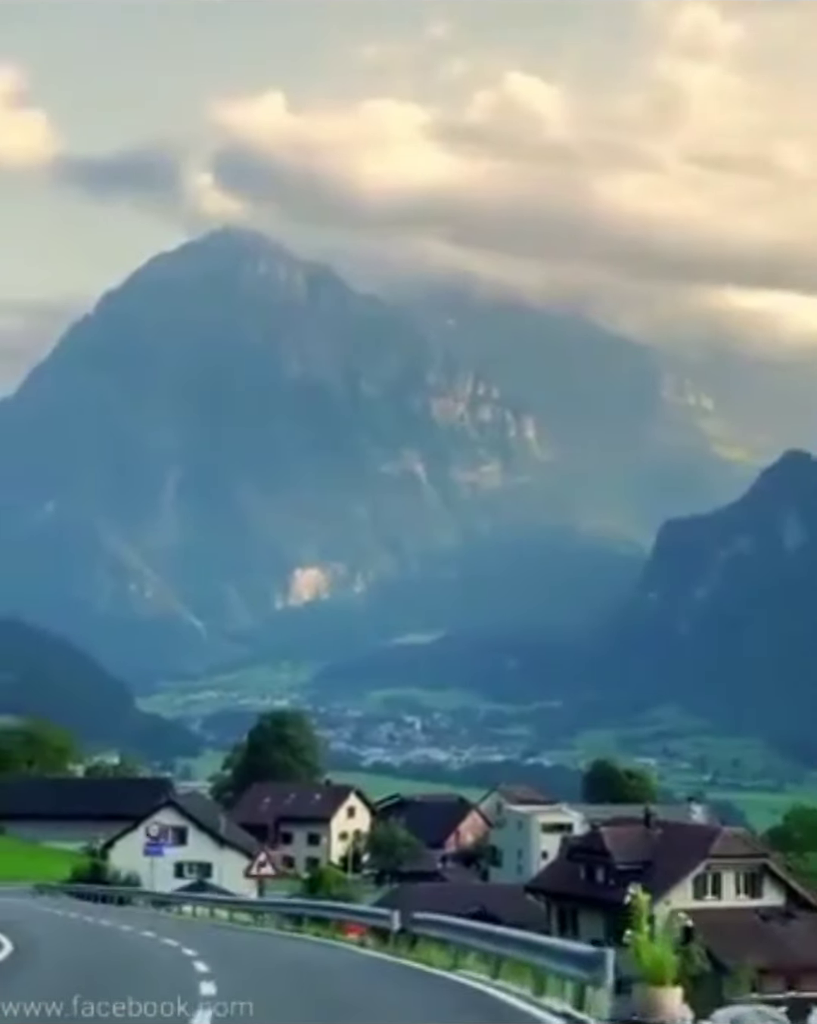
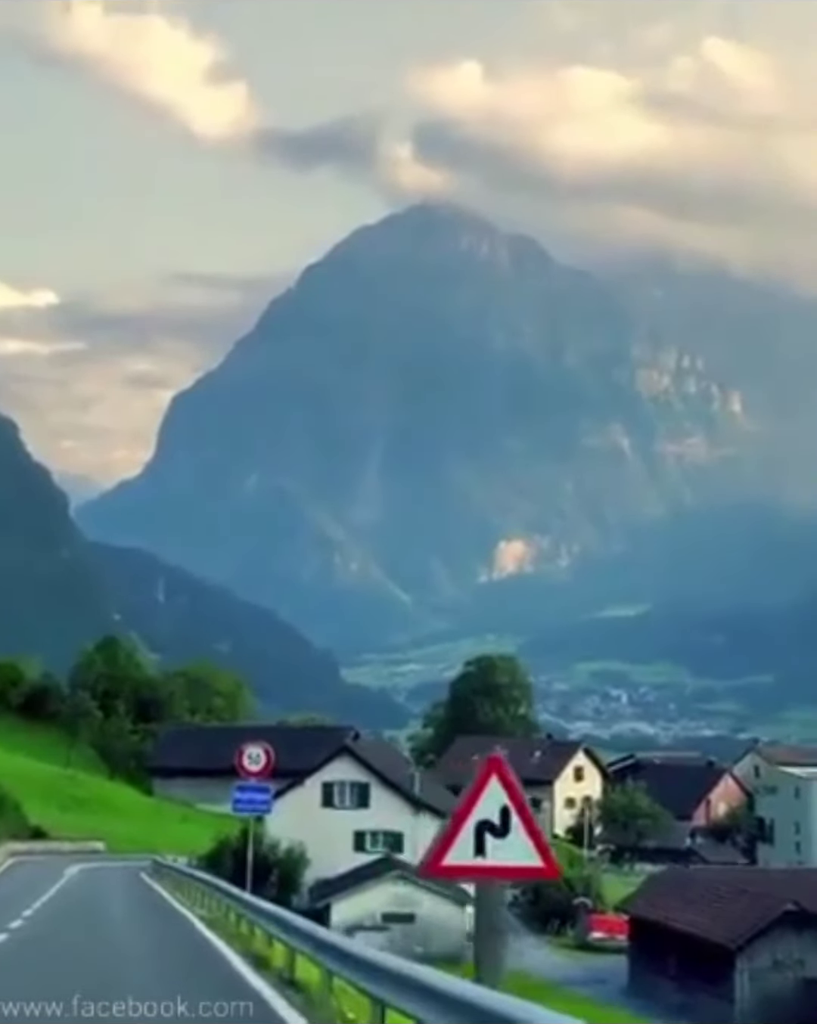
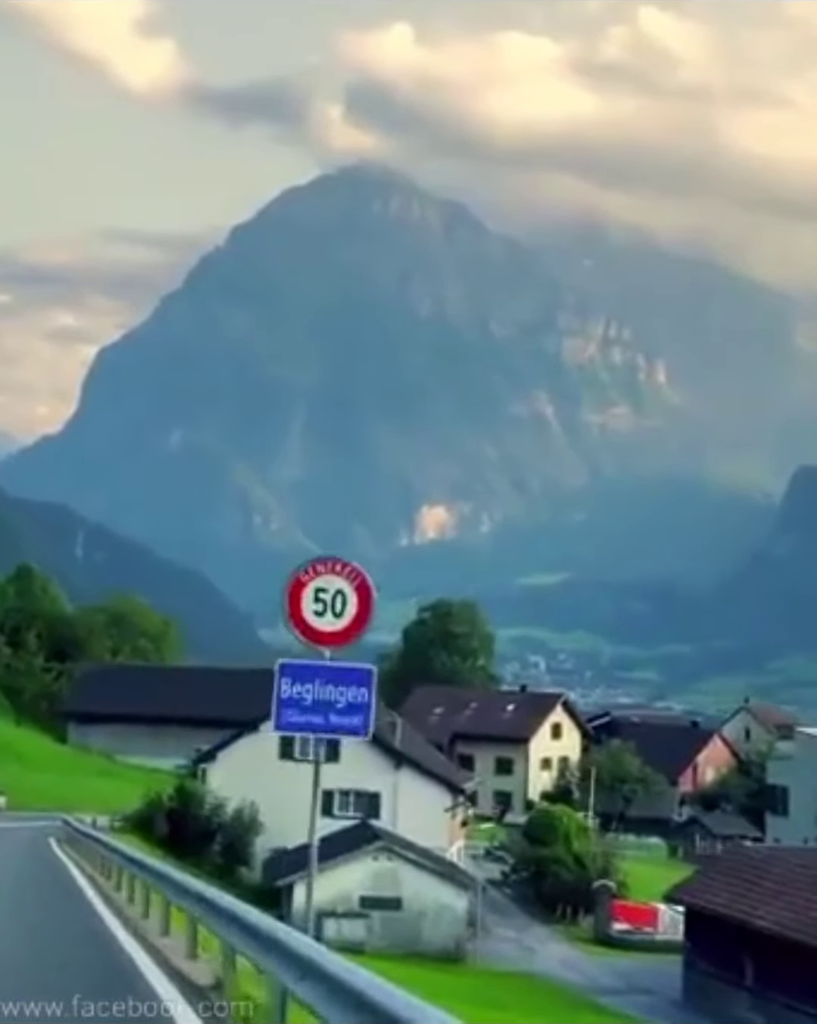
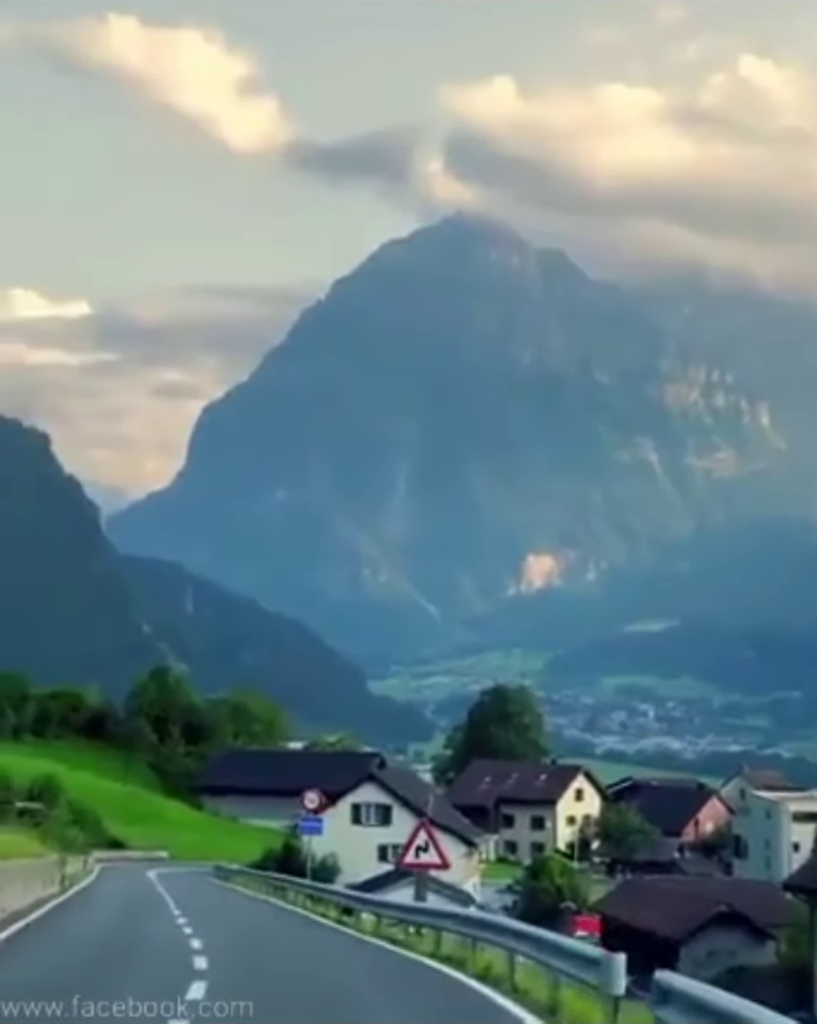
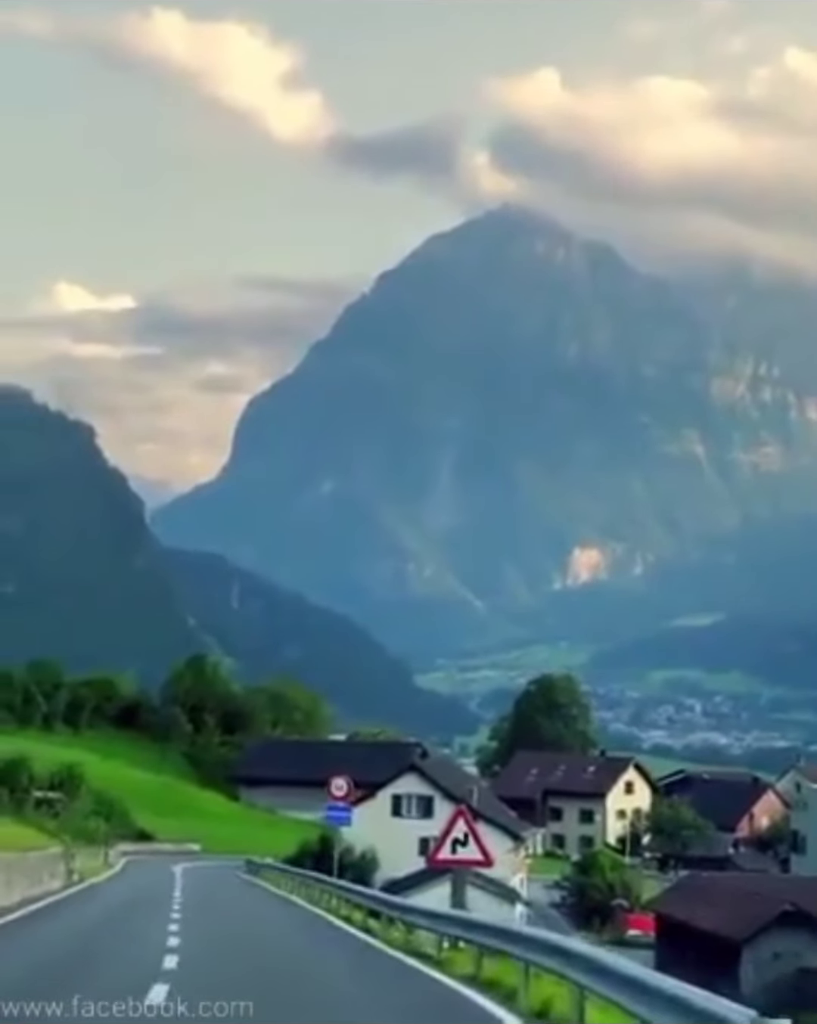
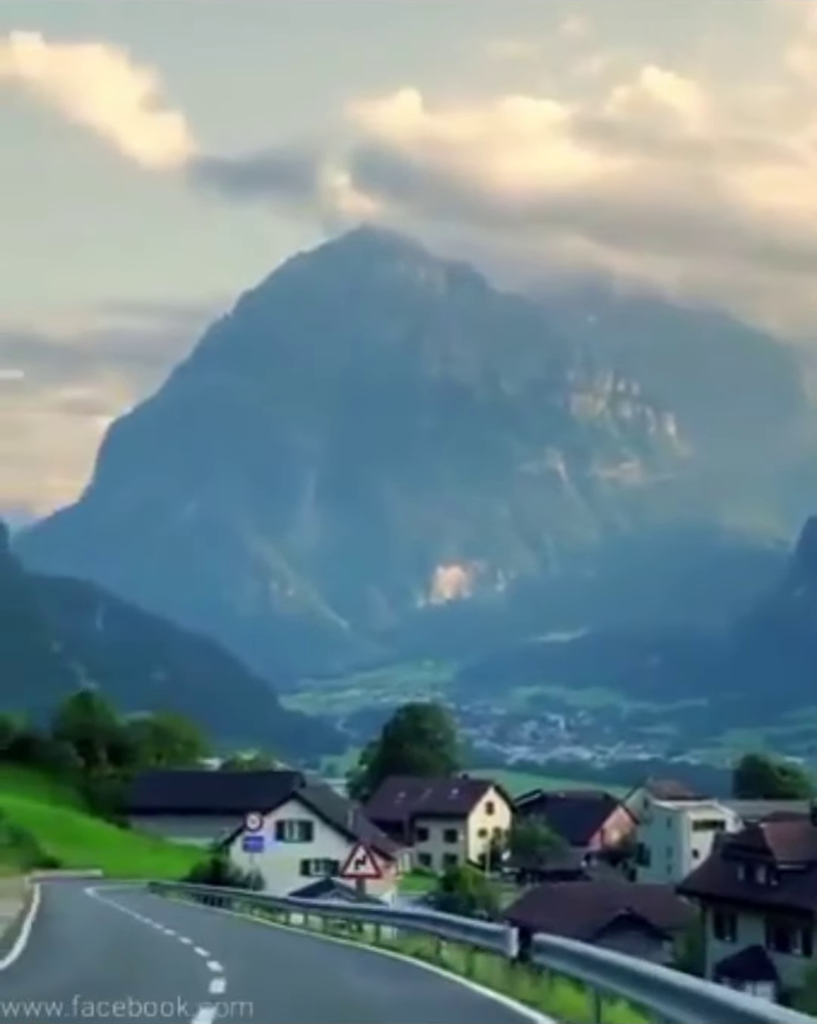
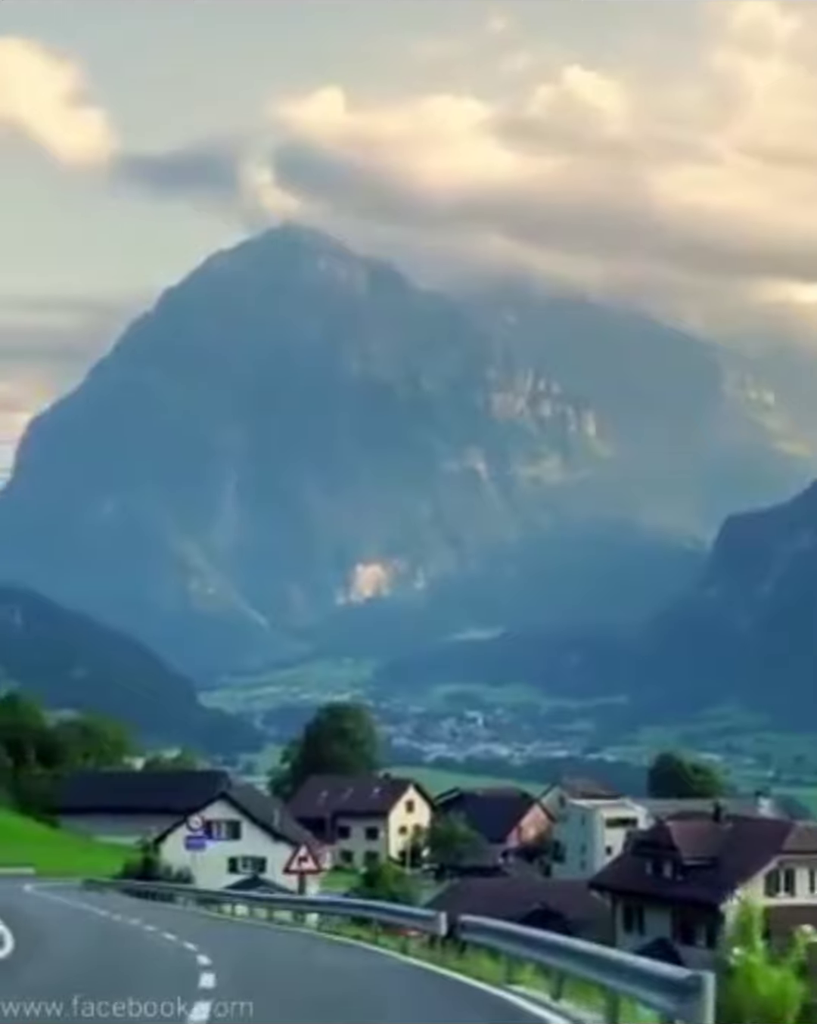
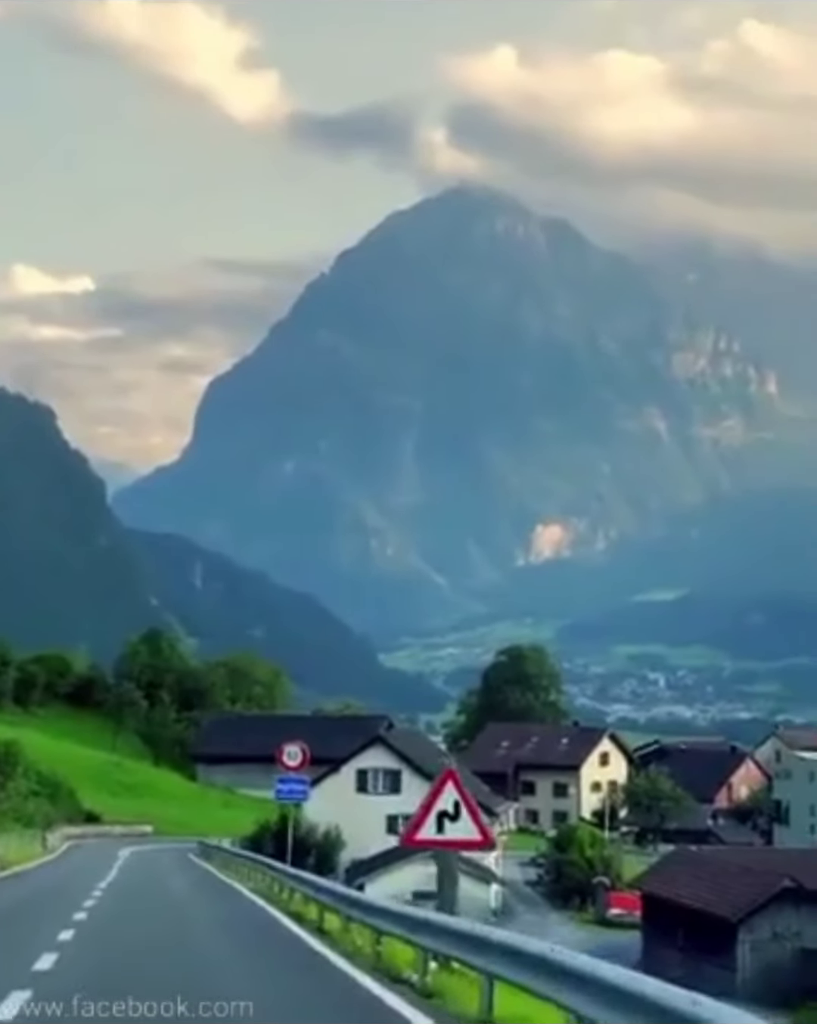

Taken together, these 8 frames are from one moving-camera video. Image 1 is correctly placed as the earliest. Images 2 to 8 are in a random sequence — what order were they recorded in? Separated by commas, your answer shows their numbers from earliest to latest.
7, 6, 4, 5, 8, 2, 3
